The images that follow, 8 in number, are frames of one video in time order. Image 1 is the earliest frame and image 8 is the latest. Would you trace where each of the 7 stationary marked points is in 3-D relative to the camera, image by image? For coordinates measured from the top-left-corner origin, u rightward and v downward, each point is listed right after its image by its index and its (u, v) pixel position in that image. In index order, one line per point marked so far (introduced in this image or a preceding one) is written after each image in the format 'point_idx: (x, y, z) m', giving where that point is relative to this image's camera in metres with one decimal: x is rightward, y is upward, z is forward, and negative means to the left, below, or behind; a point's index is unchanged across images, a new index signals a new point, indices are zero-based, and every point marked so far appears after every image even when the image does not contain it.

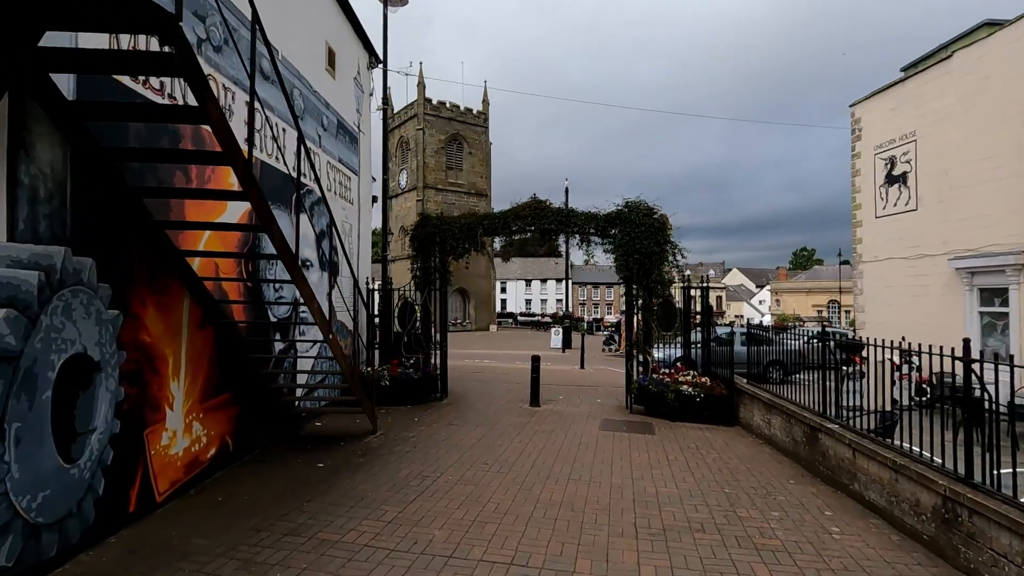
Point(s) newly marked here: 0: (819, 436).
0: (+3.6, -1.7, +6.2) m
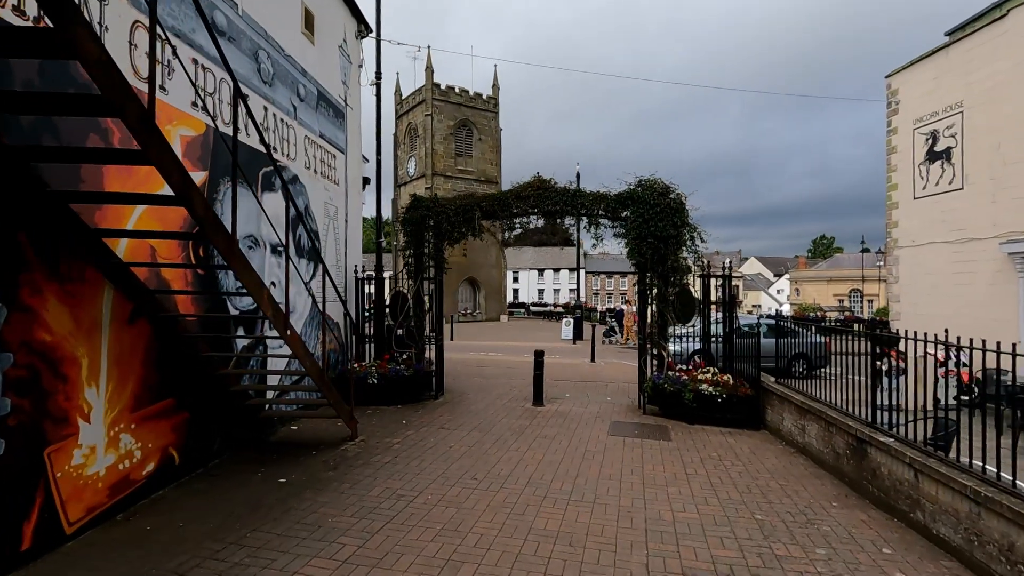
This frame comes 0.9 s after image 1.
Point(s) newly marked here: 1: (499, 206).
0: (+3.5, -1.6, +5.2) m
1: (-0.2, +1.5, +9.5) m
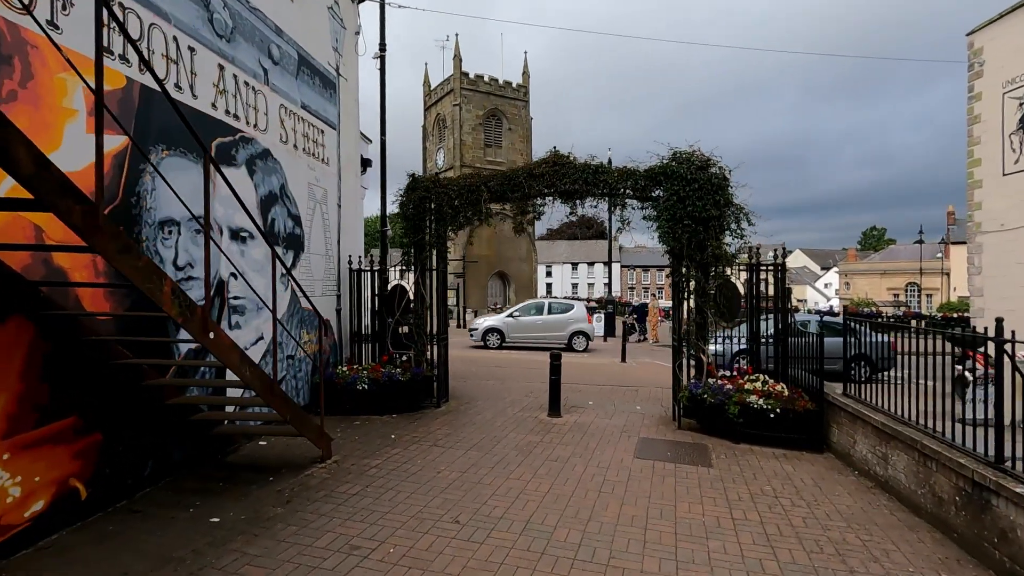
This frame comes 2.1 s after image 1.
0: (+3.4, -1.5, +3.8) m
1: (0.0, +1.6, +8.2) m
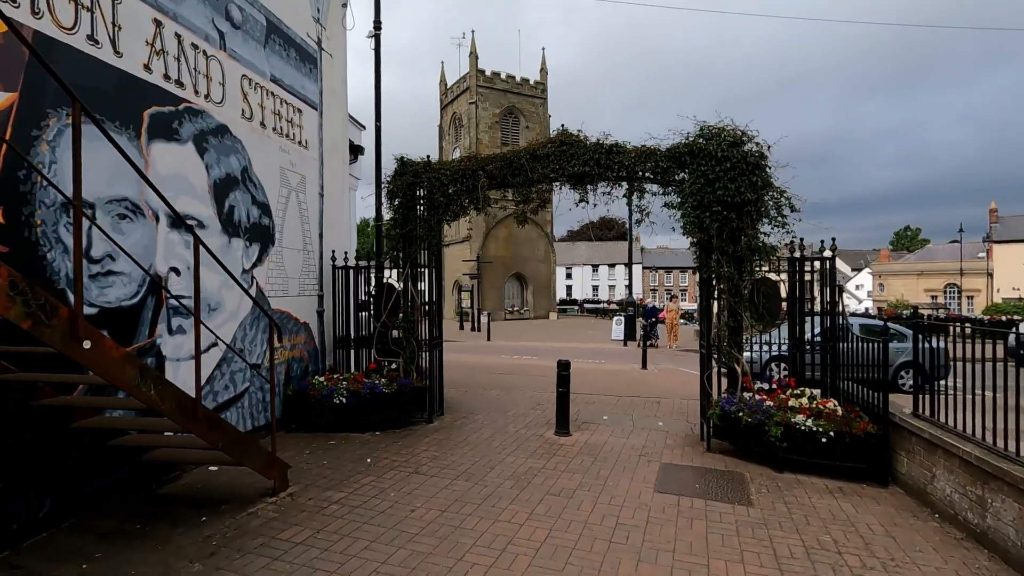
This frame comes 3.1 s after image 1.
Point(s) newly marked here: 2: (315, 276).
0: (+3.2, -1.5, +2.6) m
1: (0.0, +1.6, +7.2) m
2: (-2.8, +0.2, +7.6) m
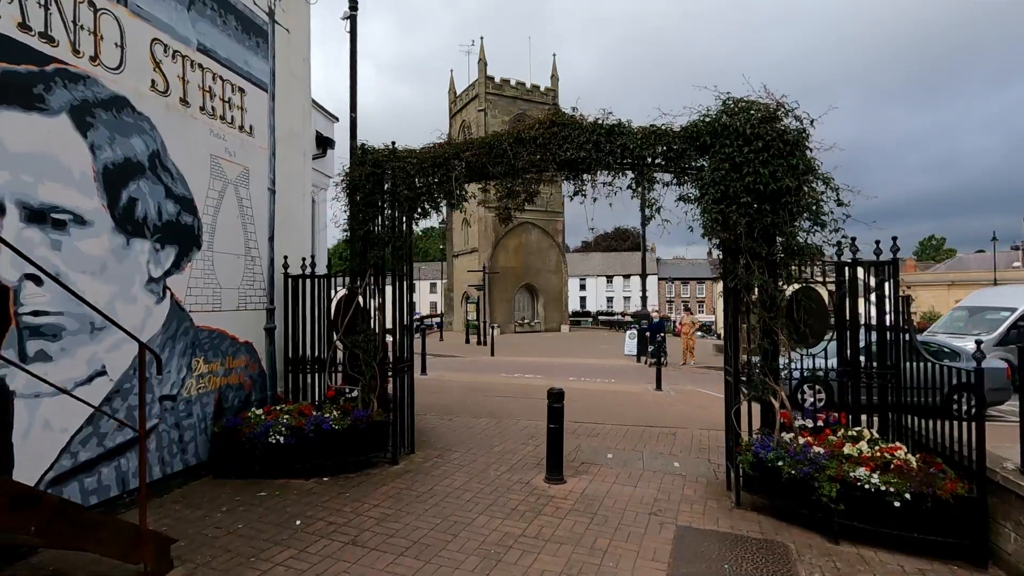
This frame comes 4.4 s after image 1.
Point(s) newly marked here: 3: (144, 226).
0: (+2.9, -1.5, +1.2) m
1: (-0.2, +1.5, +5.9) m
2: (-3.0, 0.0, +6.5) m
3: (-3.3, +0.5, +4.8) m
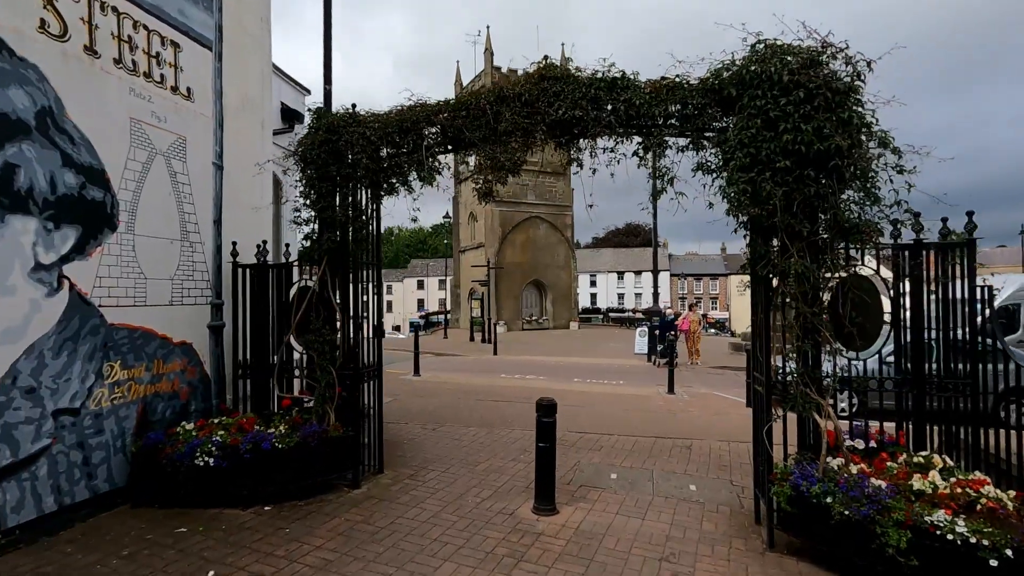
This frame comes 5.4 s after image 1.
0: (+2.6, -1.4, +0.2) m
1: (-0.4, +1.6, +4.9) m
2: (-3.2, +0.1, +5.5) m
3: (-3.5, +0.6, +3.9) m
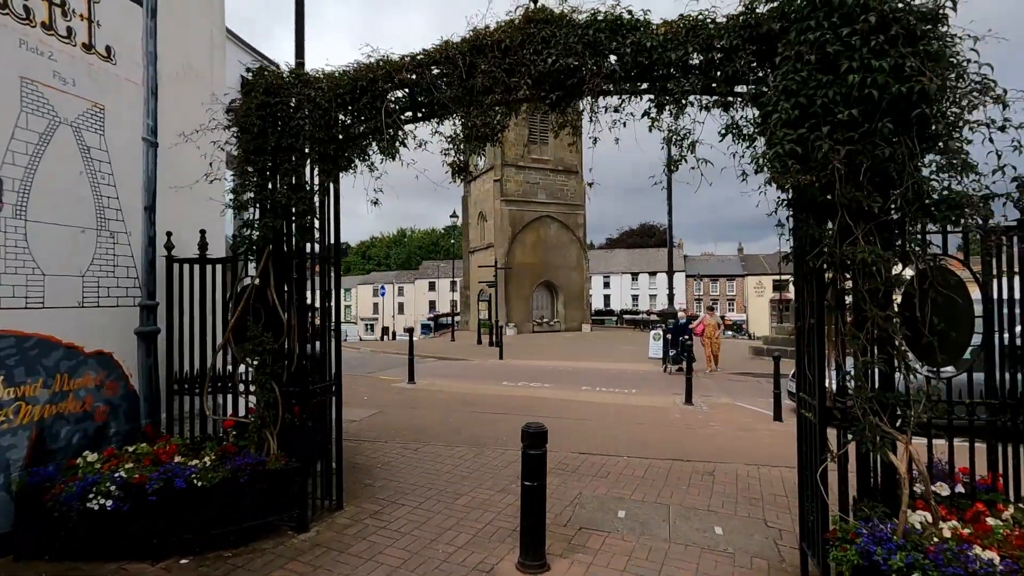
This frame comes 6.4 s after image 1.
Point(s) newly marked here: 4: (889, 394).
0: (+2.4, -1.4, -0.9) m
1: (-0.5, +1.6, +4.0) m
2: (-3.3, +0.1, +4.6) m
3: (-3.6, +0.6, +3.0) m
4: (+2.2, -0.6, +3.2) m
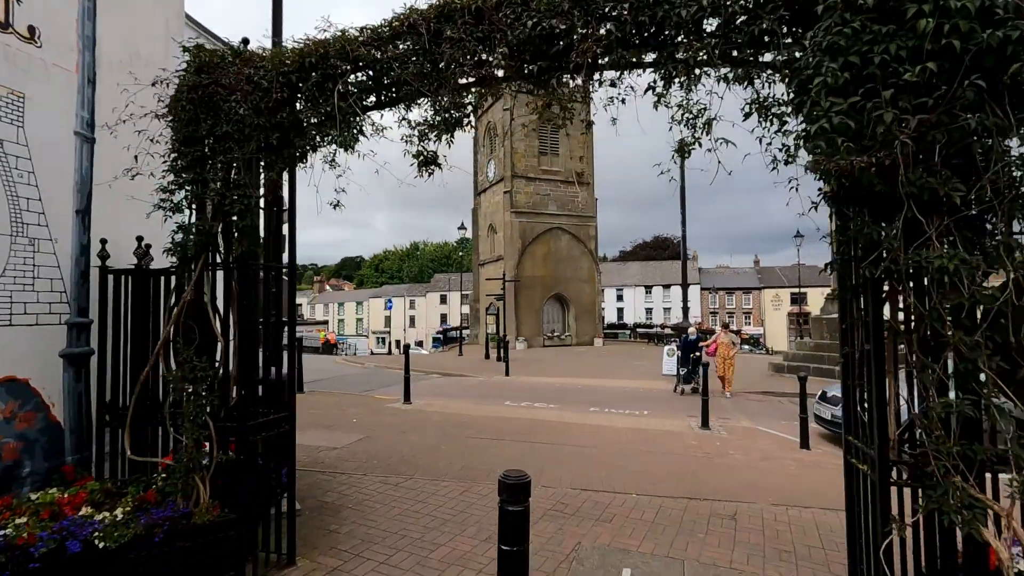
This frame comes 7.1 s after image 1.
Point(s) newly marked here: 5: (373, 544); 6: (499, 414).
0: (+2.1, -1.4, -1.7) m
1: (-0.7, +1.5, +3.3) m
2: (-3.4, 0.0, +4.0) m
3: (-3.8, +0.6, +2.4) m
4: (+2.0, -0.7, +2.4) m
5: (-1.1, -2.1, +4.3) m
6: (-0.3, -2.3, +10.0) m
